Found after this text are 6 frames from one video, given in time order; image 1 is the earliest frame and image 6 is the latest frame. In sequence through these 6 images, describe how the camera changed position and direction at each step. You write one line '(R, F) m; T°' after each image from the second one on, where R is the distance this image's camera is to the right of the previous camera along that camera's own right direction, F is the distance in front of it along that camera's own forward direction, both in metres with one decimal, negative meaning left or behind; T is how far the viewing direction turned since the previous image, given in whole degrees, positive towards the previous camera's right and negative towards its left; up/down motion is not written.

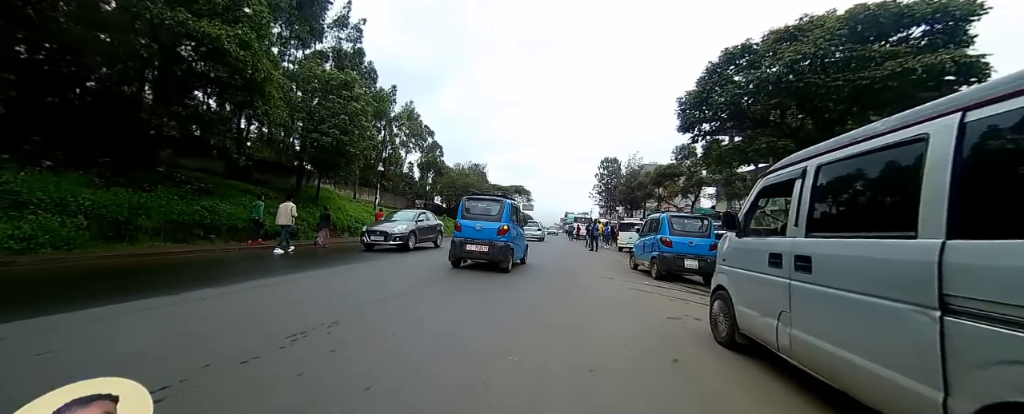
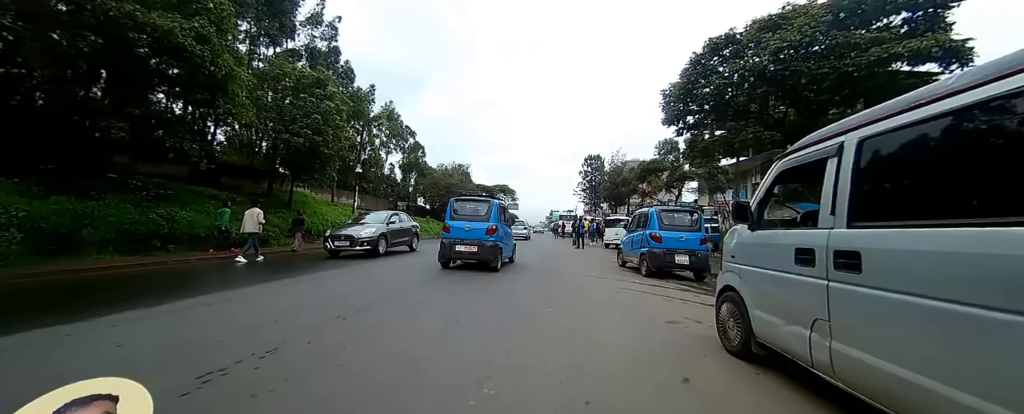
(+0.1, +0.5) m; +3°
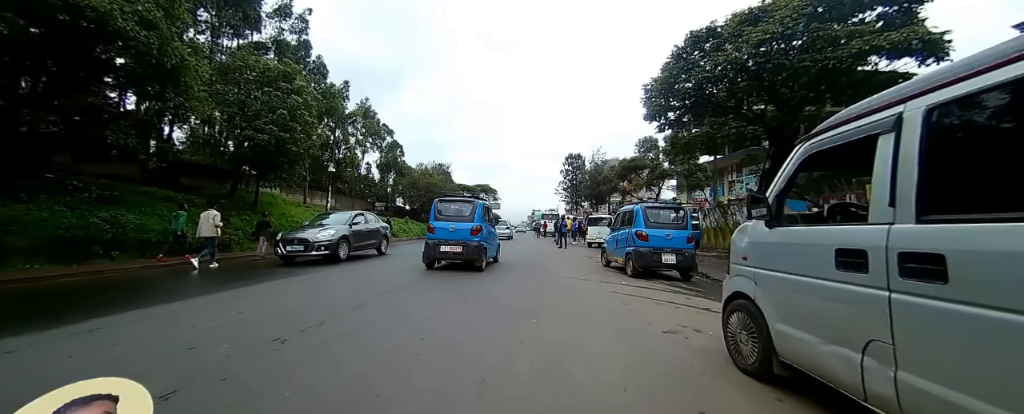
(+0.1, +0.5) m; +4°
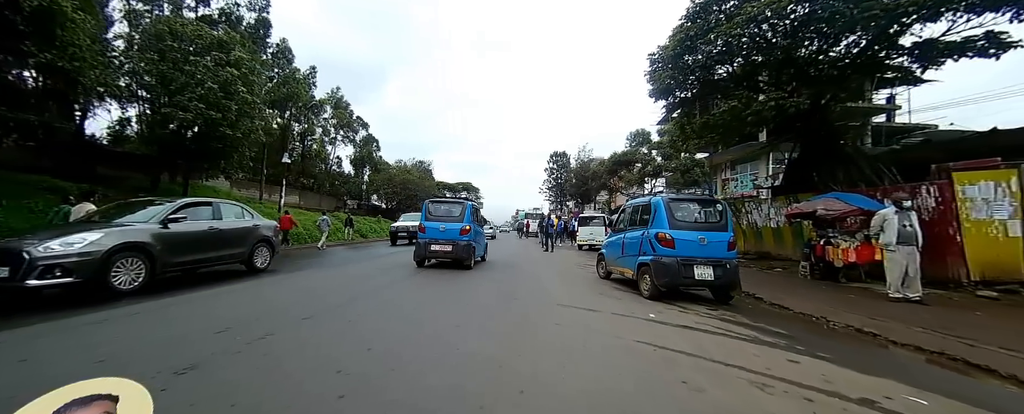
(+0.3, +2.3) m; +3°
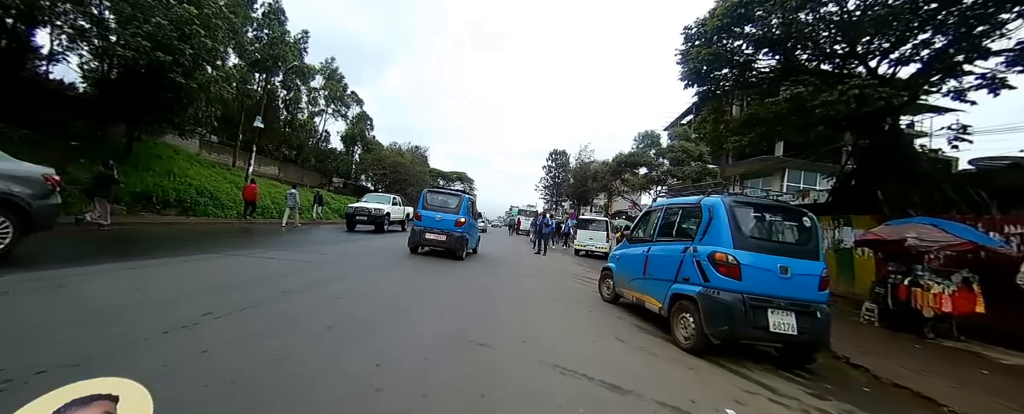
(+0.1, +1.8) m; +2°
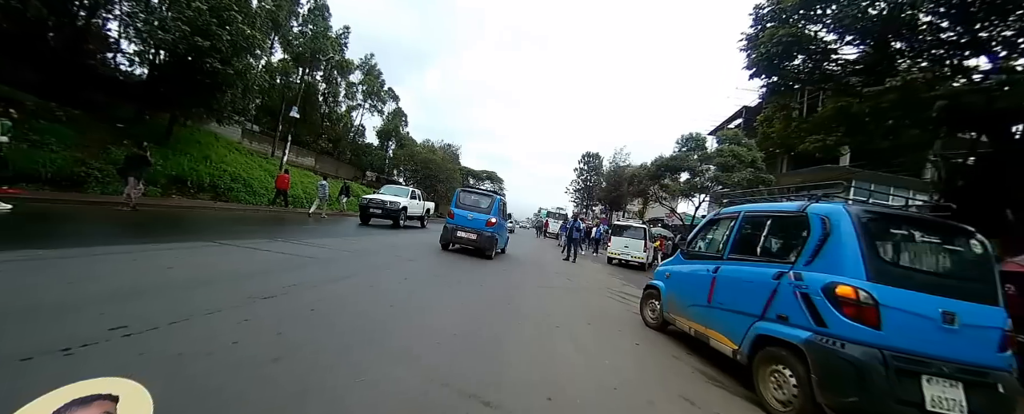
(-0.1, +0.8) m; -5°
